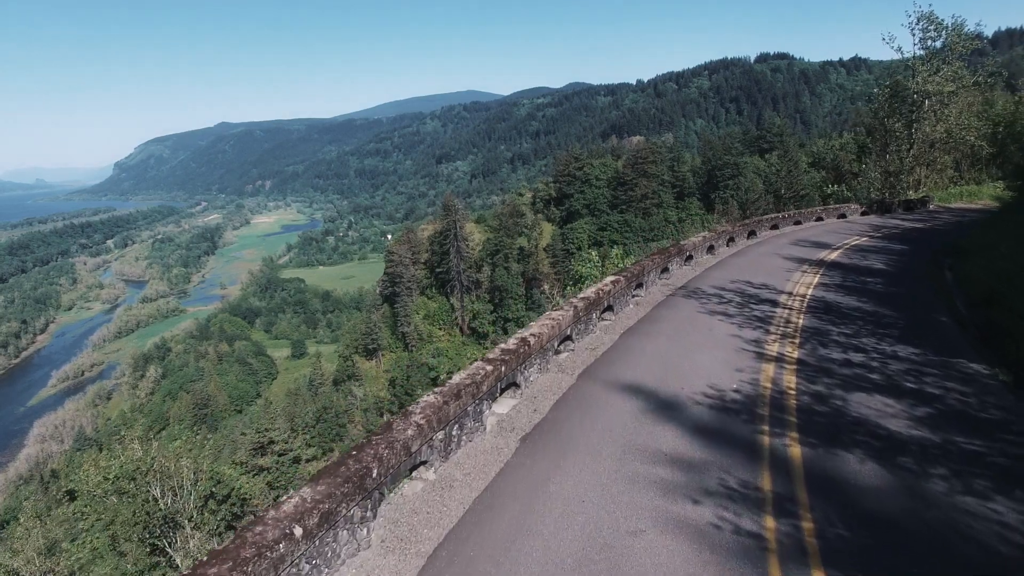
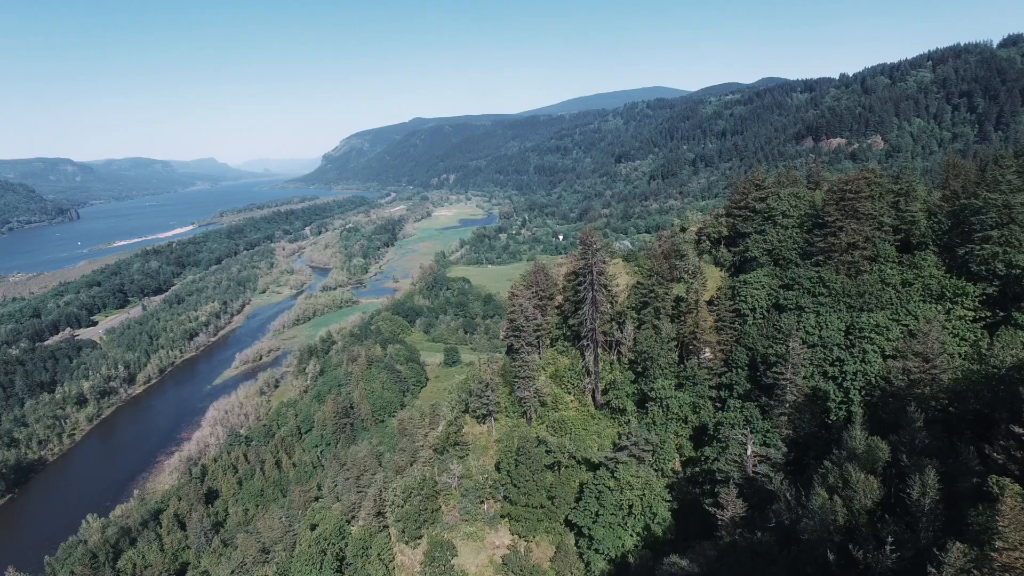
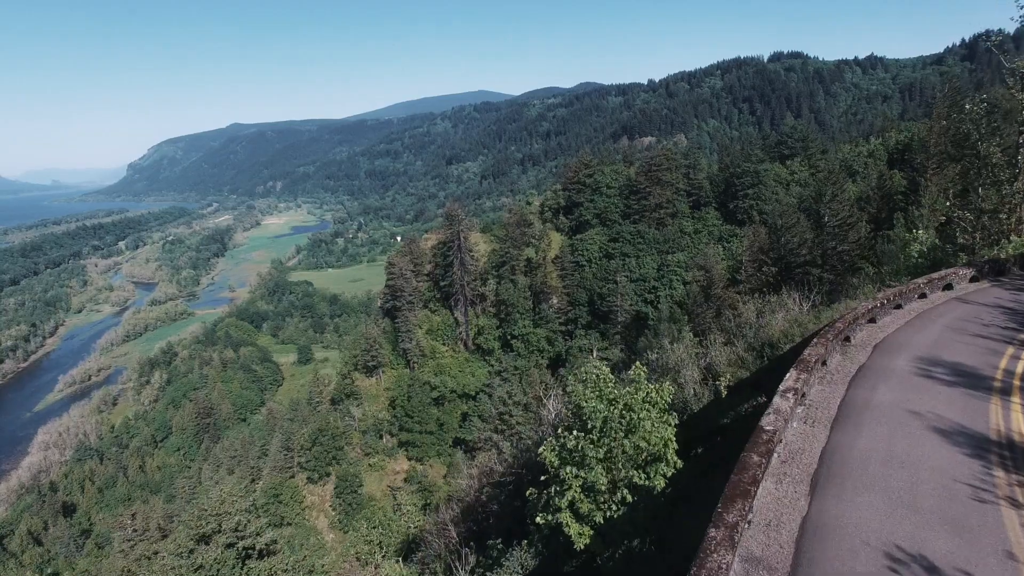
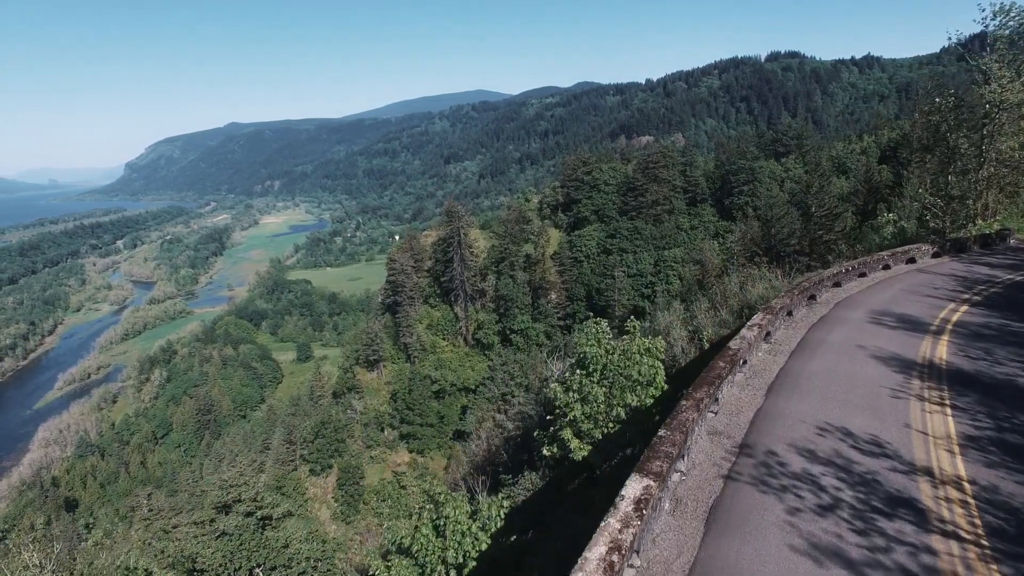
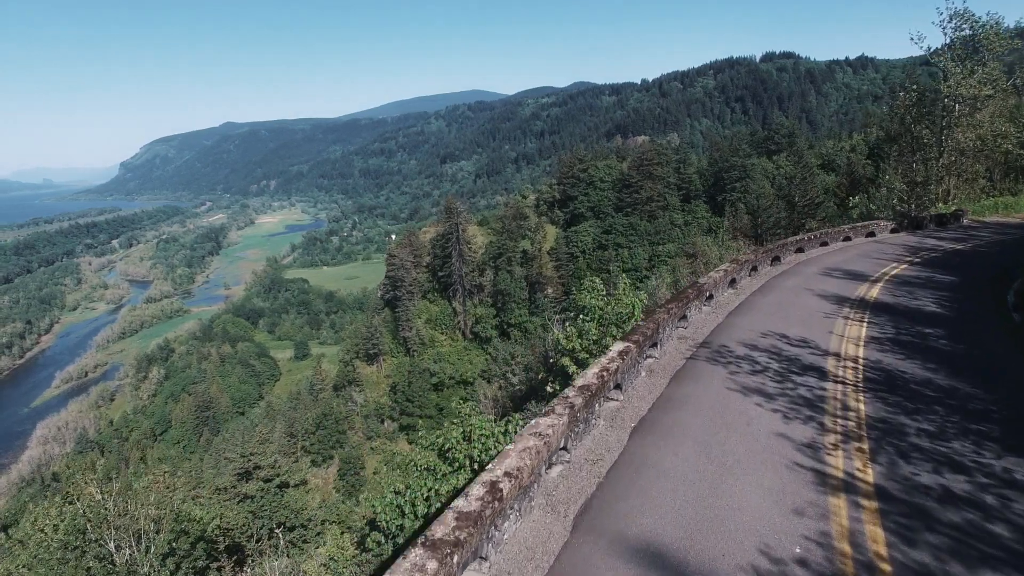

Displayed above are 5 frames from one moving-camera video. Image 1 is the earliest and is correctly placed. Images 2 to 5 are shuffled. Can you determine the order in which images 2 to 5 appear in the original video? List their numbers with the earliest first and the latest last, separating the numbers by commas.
5, 4, 3, 2
